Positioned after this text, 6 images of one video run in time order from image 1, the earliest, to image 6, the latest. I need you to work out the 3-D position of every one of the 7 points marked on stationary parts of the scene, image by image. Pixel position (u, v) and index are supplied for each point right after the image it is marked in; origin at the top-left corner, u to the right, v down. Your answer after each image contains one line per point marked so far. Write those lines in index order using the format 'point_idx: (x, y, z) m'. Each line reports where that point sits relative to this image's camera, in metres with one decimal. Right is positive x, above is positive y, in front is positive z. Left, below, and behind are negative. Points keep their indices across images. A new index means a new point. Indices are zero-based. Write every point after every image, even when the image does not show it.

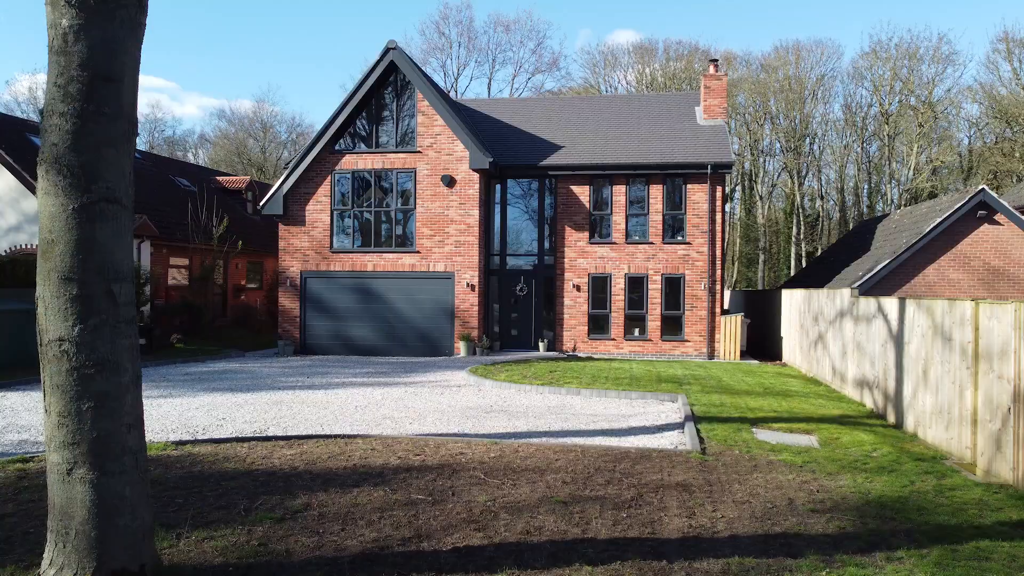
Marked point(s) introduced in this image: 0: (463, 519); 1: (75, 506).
0: (-0.3, -1.6, +5.1) m
1: (-2.1, -1.1, +3.6) m
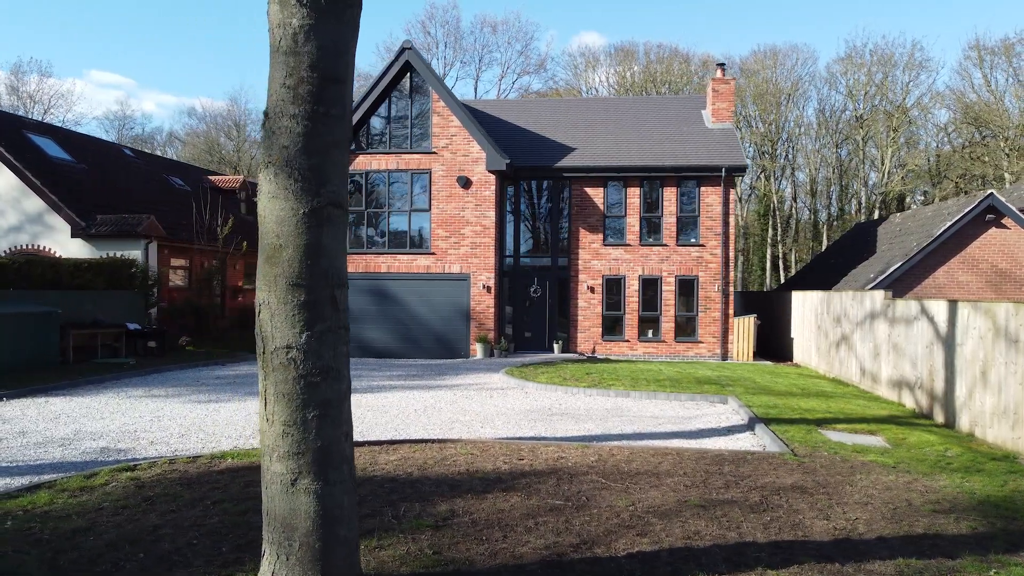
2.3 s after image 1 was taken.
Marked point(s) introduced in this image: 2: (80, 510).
0: (+0.7, -1.6, +5.1) m
1: (-1.0, -1.1, +3.6) m
2: (-3.0, -1.5, +5.2) m
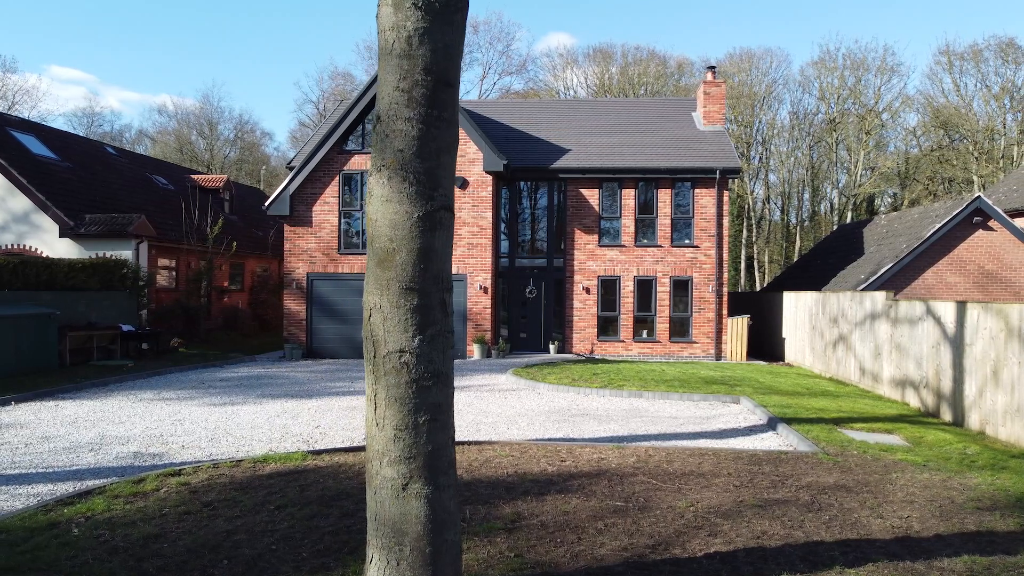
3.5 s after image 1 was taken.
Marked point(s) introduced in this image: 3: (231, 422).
0: (+1.2, -1.6, +5.2) m
1: (-0.5, -1.1, +3.5) m
2: (-2.5, -1.5, +5.1) m
3: (-3.4, -1.6, +9.1) m
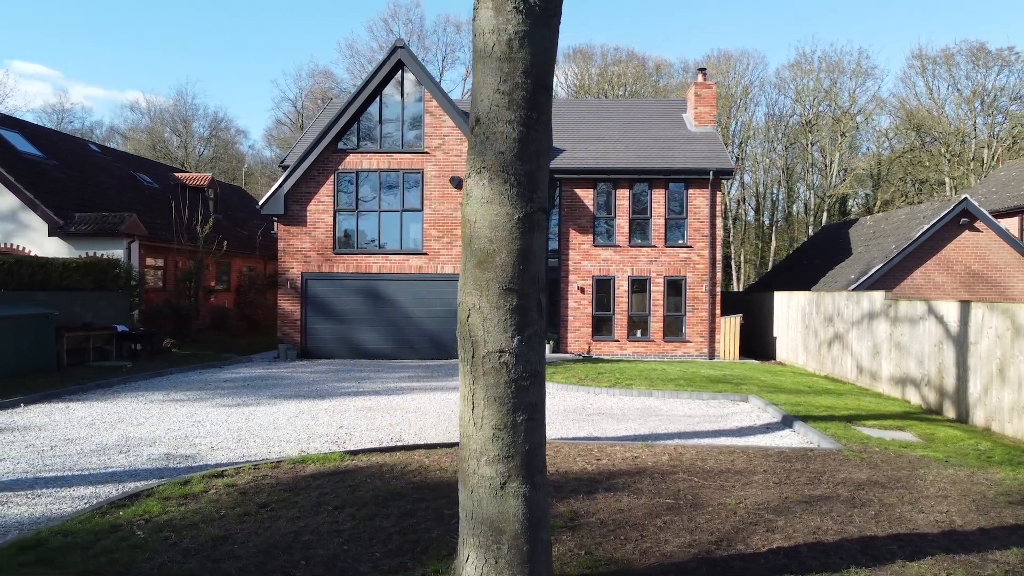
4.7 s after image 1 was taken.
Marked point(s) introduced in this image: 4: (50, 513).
0: (+1.6, -1.6, +5.2) m
1: (0.0, -1.1, +3.6) m
2: (-2.1, -1.6, +5.1) m
3: (-3.1, -1.6, +9.1) m
4: (-3.3, -1.6, +5.3) m
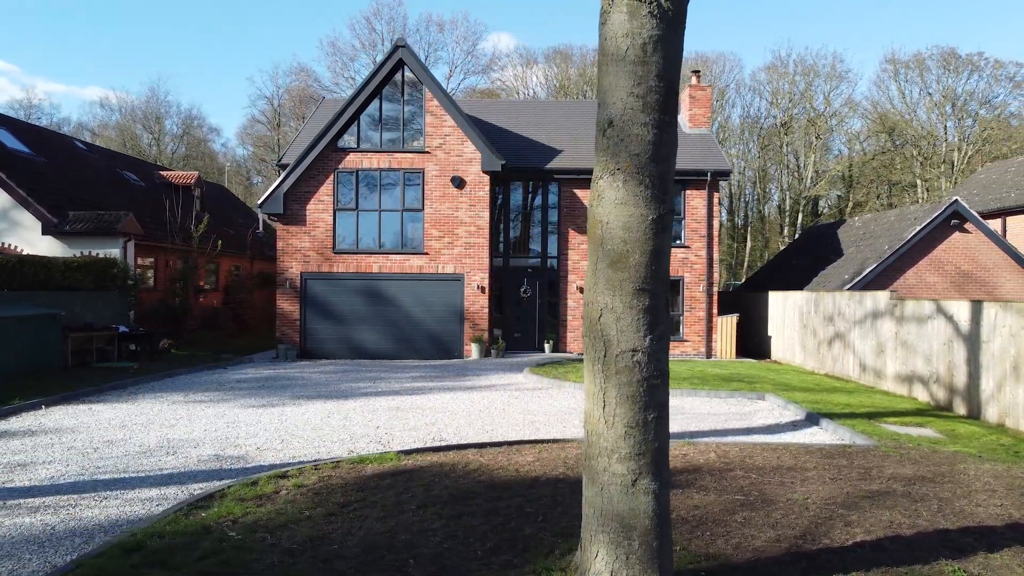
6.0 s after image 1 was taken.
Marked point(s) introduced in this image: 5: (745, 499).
0: (+2.2, -1.6, +5.4) m
1: (+0.6, -1.1, +3.6) m
2: (-1.5, -1.6, +5.0) m
3: (-2.7, -1.6, +9.0) m
4: (-2.7, -1.6, +5.3) m
5: (+1.7, -1.6, +5.7) m
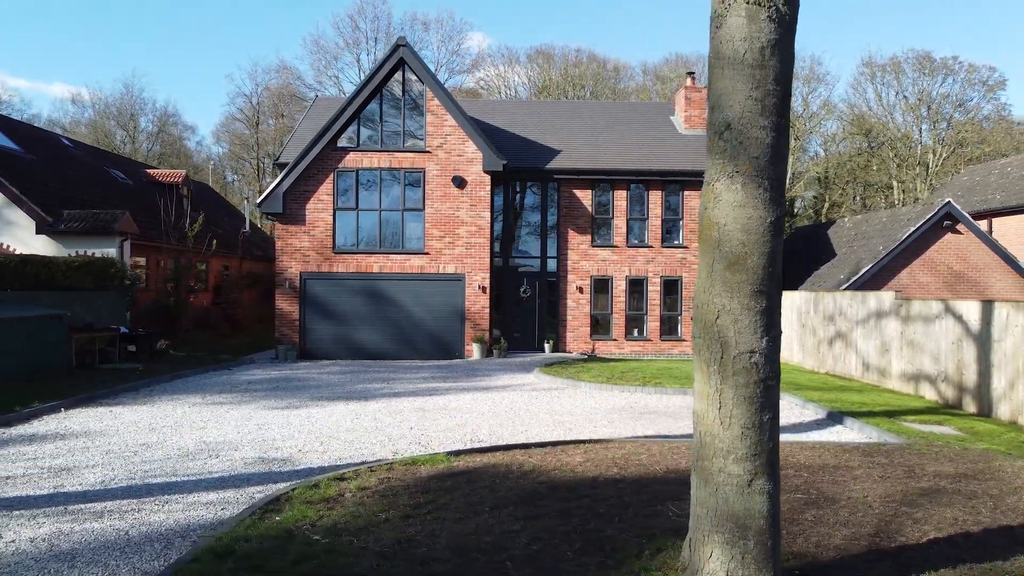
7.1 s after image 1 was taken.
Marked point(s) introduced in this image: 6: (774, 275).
0: (+2.7, -1.6, +5.4) m
1: (+1.2, -1.1, +3.7) m
2: (-1.0, -1.6, +5.0) m
3: (-2.3, -1.6, +8.9) m
4: (-2.2, -1.6, +5.2) m
5: (+2.2, -1.6, +5.8) m
6: (+1.3, +0.1, +3.6) m
